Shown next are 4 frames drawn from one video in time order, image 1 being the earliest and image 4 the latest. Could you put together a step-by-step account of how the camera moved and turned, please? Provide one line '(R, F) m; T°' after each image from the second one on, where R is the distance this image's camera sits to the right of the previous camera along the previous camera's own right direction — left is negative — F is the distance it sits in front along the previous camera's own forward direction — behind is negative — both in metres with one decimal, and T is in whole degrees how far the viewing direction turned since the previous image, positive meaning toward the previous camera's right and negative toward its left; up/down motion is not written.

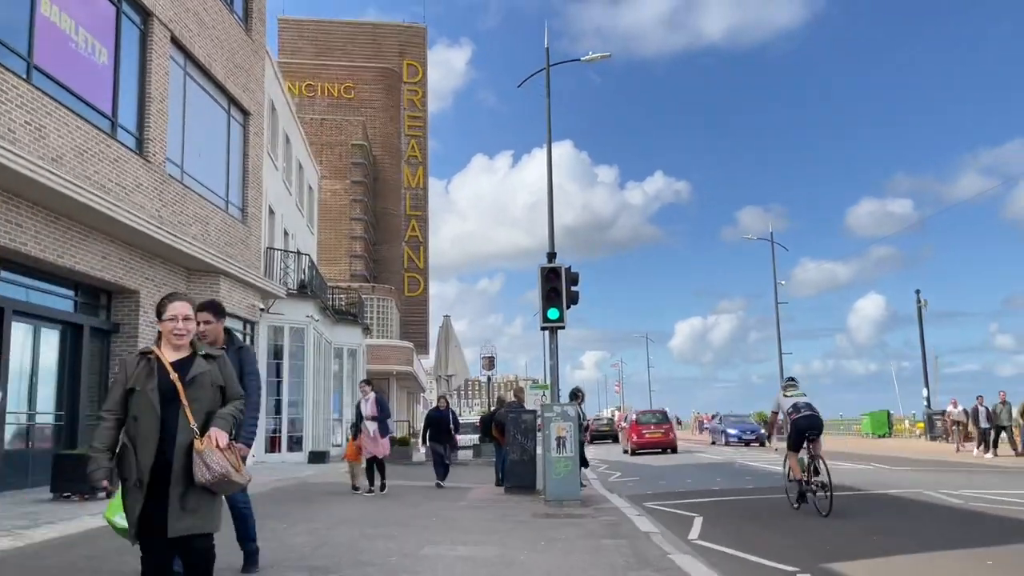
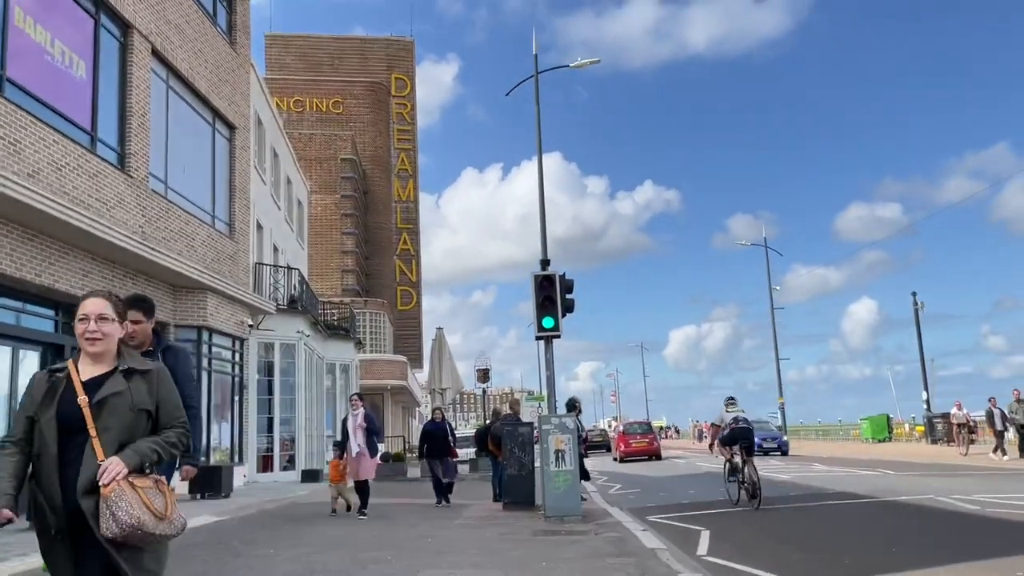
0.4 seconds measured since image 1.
(0.0, +0.4) m; 0°
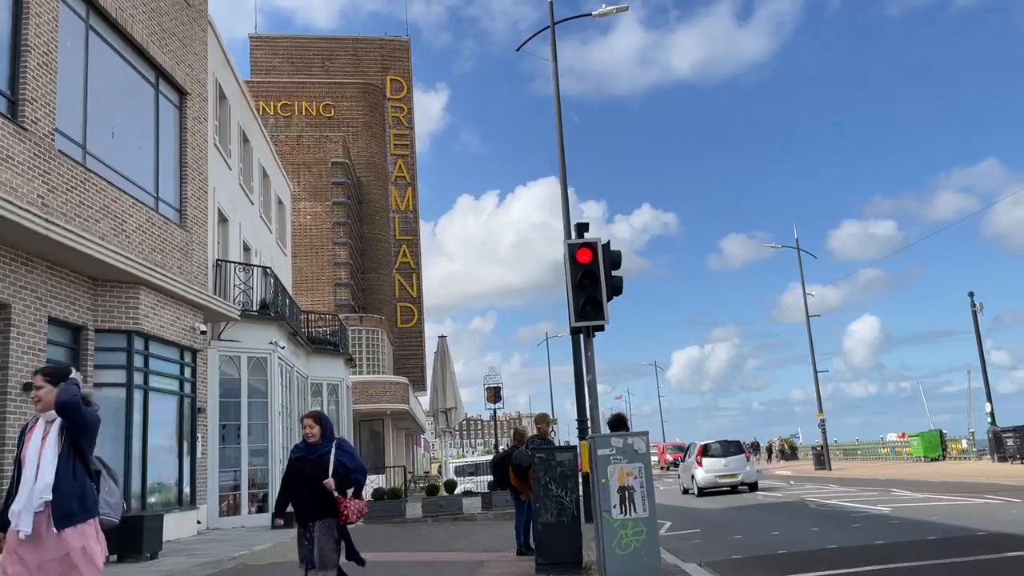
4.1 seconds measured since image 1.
(-0.3, +3.8) m; 0°
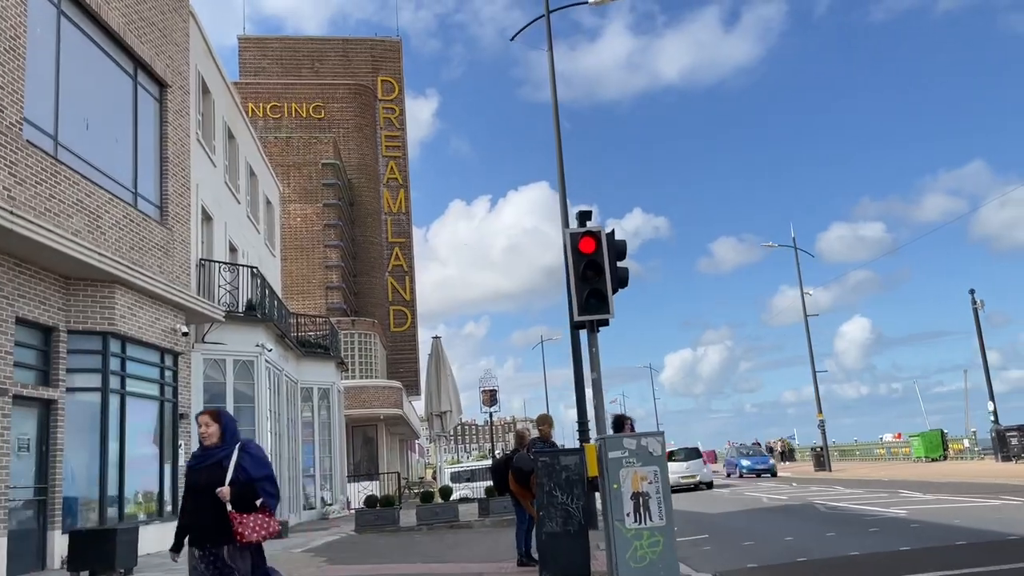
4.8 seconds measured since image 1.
(-0.1, +0.7) m; 0°
